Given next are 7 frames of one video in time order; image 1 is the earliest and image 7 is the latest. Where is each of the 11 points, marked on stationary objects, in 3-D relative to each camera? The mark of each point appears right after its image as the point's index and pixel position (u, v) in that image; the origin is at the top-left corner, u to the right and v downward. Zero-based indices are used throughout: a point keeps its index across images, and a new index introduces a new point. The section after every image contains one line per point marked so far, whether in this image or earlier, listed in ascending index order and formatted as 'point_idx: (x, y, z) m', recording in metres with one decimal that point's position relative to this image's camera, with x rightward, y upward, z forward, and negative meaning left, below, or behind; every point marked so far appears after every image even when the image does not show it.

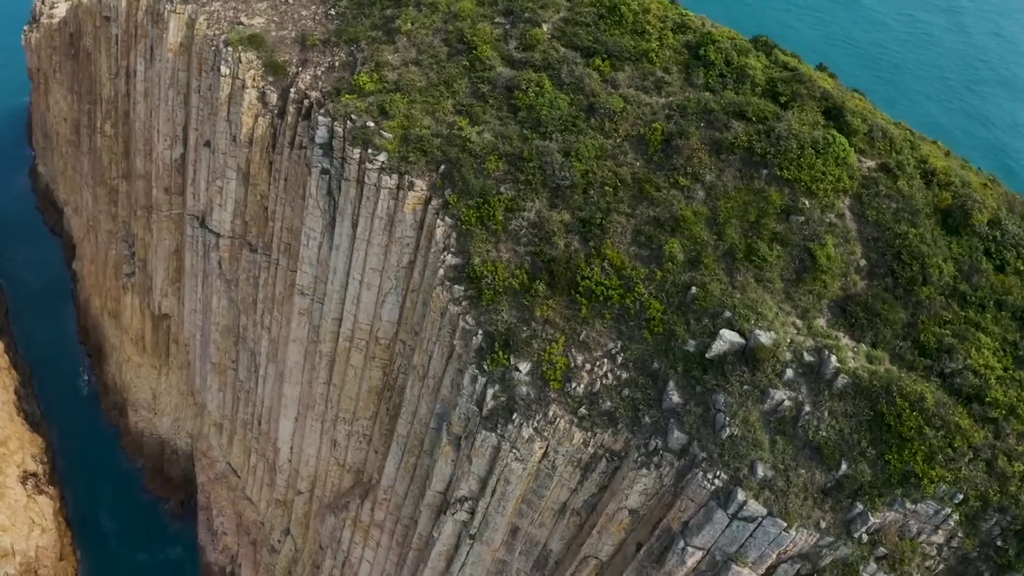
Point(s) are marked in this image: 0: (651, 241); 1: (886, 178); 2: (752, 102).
0: (+3.8, +1.3, +18.9) m
1: (+10.1, +2.8, +18.4) m
2: (+7.0, +5.3, +19.7) m
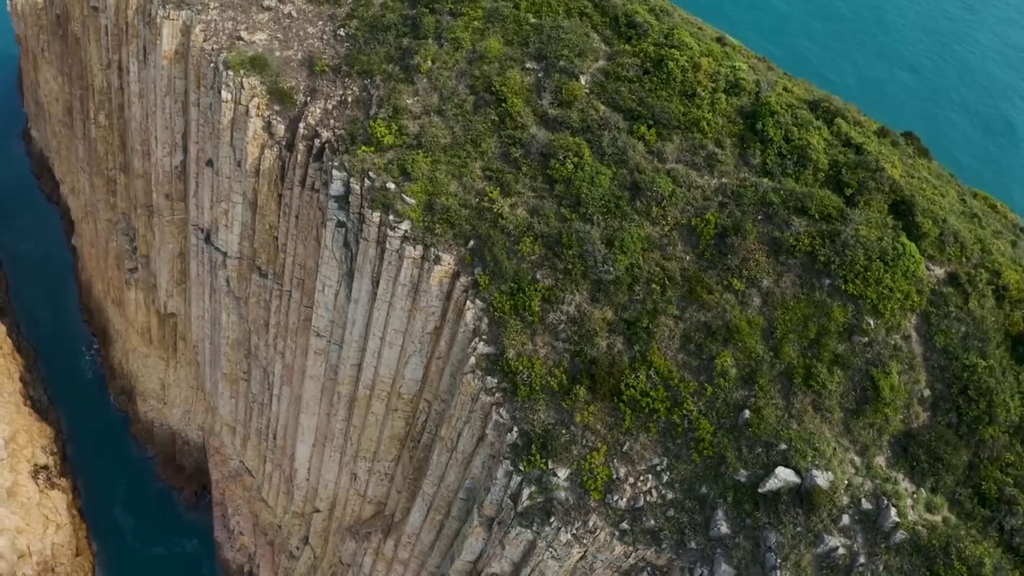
0: (+4.9, -1.6, +17.8) m
1: (+11.2, -0.2, +17.2) m
2: (+8.1, +2.5, +18.2) m
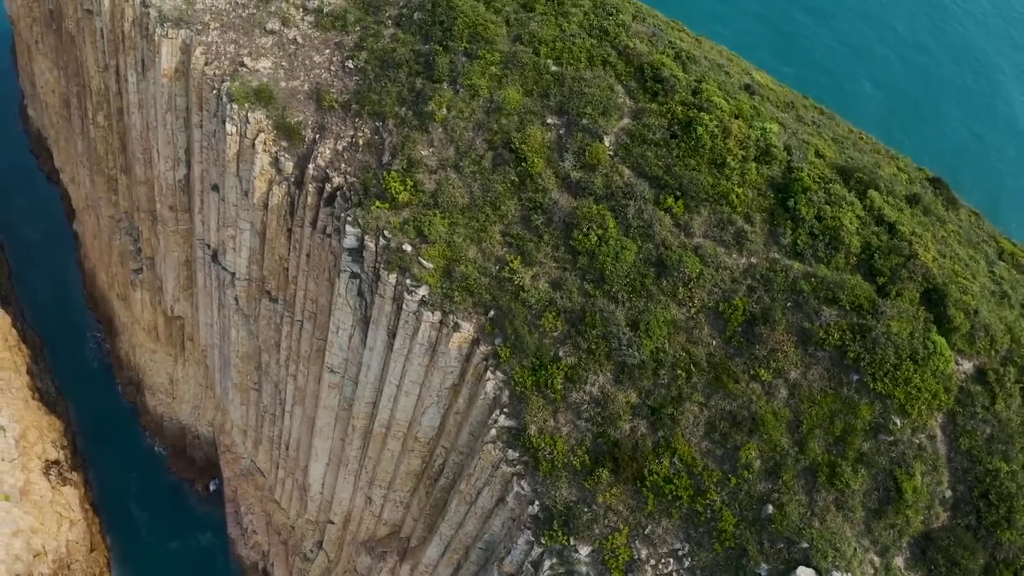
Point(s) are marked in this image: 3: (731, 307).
0: (+5.6, -3.9, +17.9) m
1: (+11.8, -2.6, +17.1) m
2: (+8.8, +0.1, +17.9) m
3: (+5.9, -0.5, +18.3) m
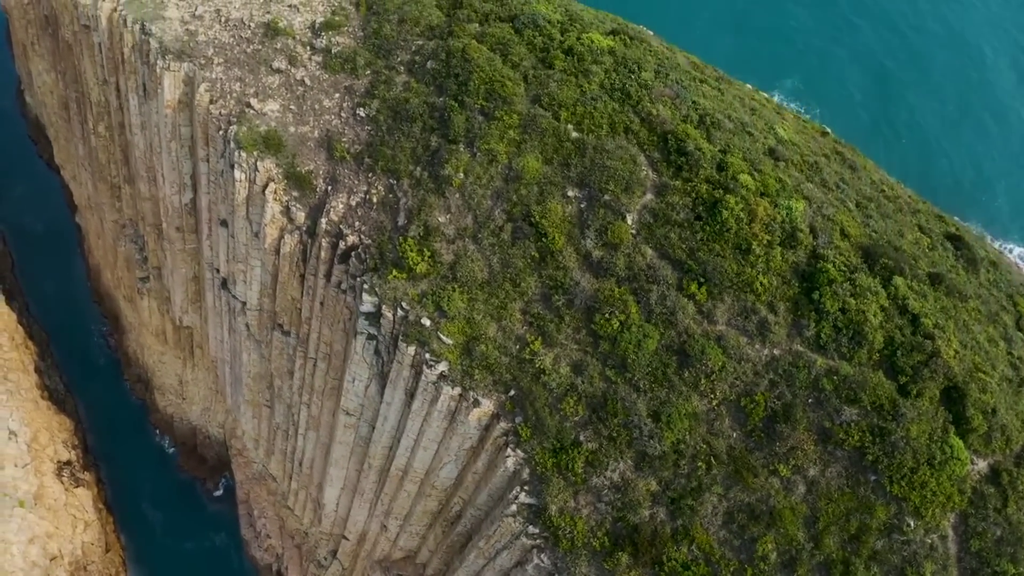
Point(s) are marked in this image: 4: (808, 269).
0: (+6.2, -6.5, +18.3) m
1: (+12.4, -5.3, +17.5) m
2: (+9.4, -2.4, +18.0) m
3: (+6.5, -3.1, +18.4) m
4: (+8.3, +0.5, +19.2) m
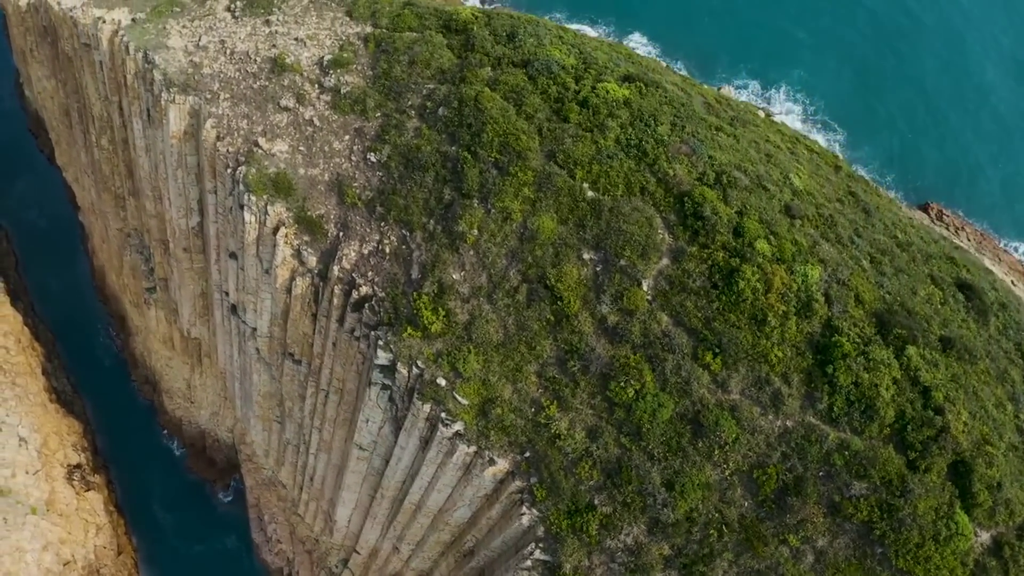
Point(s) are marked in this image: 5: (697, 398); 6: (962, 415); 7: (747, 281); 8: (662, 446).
0: (+6.6, -8.5, +18.9) m
1: (+12.9, -7.4, +18.1) m
2: (+9.9, -4.5, +18.4) m
3: (+6.9, -5.1, +18.8) m
4: (+8.8, -1.5, +19.4) m
5: (+5.2, -3.1, +19.4) m
6: (+12.5, -3.5, +19.0) m
7: (+6.7, +0.2, +19.6) m
8: (+4.2, -4.5, +19.4) m
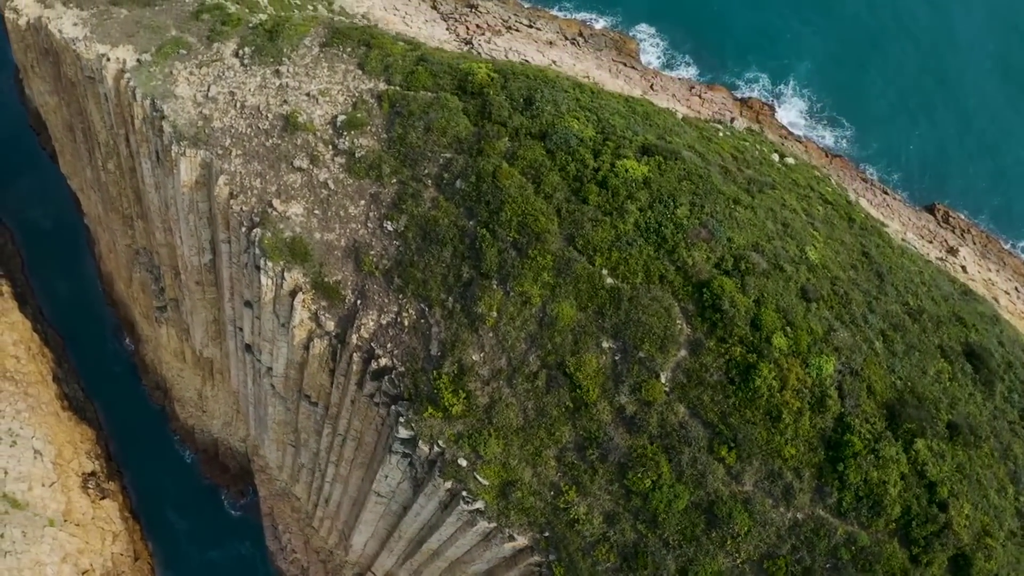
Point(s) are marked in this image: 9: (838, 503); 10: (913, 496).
0: (+7.3, -11.3, +20.1) m
1: (+13.5, -10.3, +19.2) m
2: (+10.5, -7.4, +19.2) m
3: (+7.6, -7.9, +19.7) m
4: (+9.4, -4.3, +20.0) m
5: (+5.9, -5.9, +20.1) m
6: (+13.1, -6.4, +19.8) m
7: (+7.3, -2.5, +20.0) m
8: (+4.8, -7.2, +20.2) m
9: (+9.3, -6.2, +19.6) m
10: (+11.5, -5.9, +19.6) m
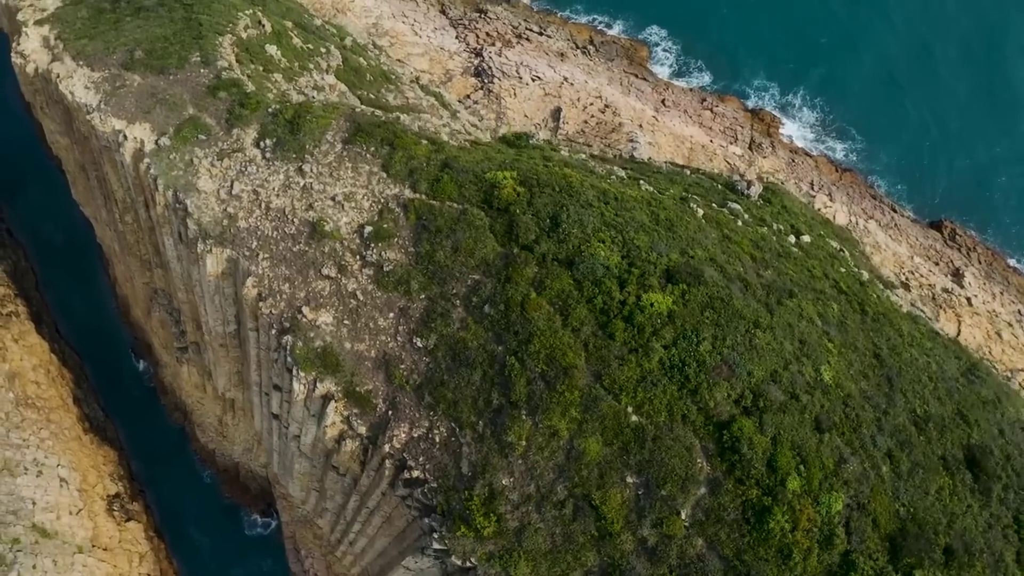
0: (+8.2, -15.9, +22.3) m
1: (+14.5, -14.9, +21.4) m
2: (+11.4, -12.1, +21.1) m
3: (+8.5, -12.5, +21.6) m
4: (+10.3, -8.9, +21.5) m
5: (+6.8, -10.5, +21.7) m
6: (+14.1, -11.0, +21.6) m
7: (+8.3, -7.1, +21.4) m
8: (+5.8, -11.8, +22.0) m
9: (+10.3, -10.8, +21.4) m
10: (+12.4, -10.5, +21.3) m
